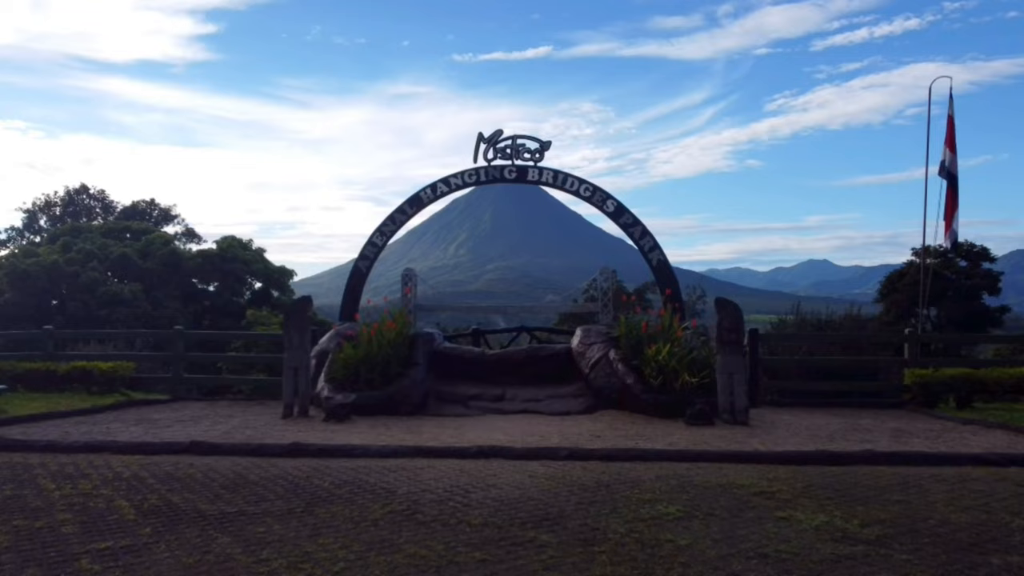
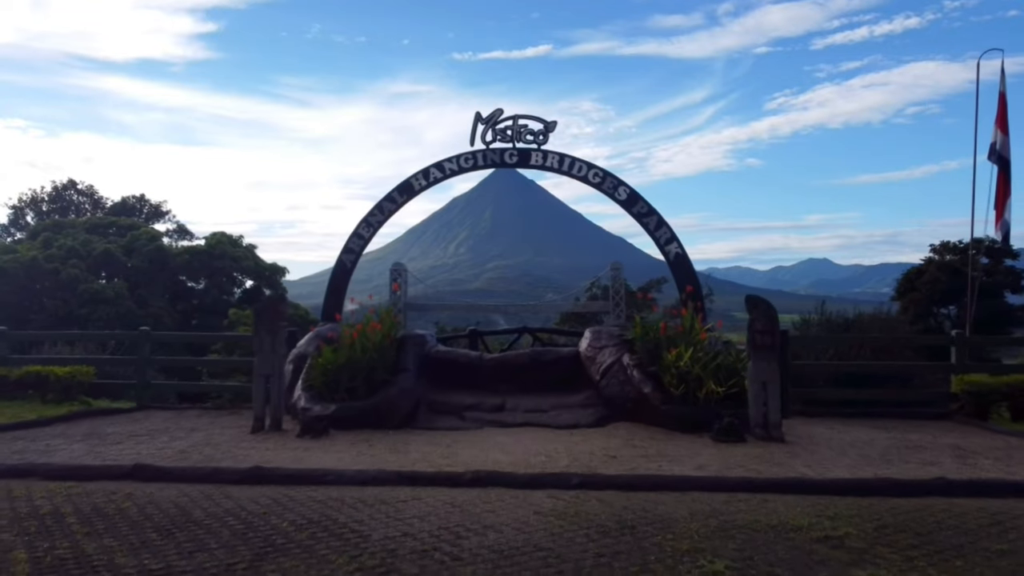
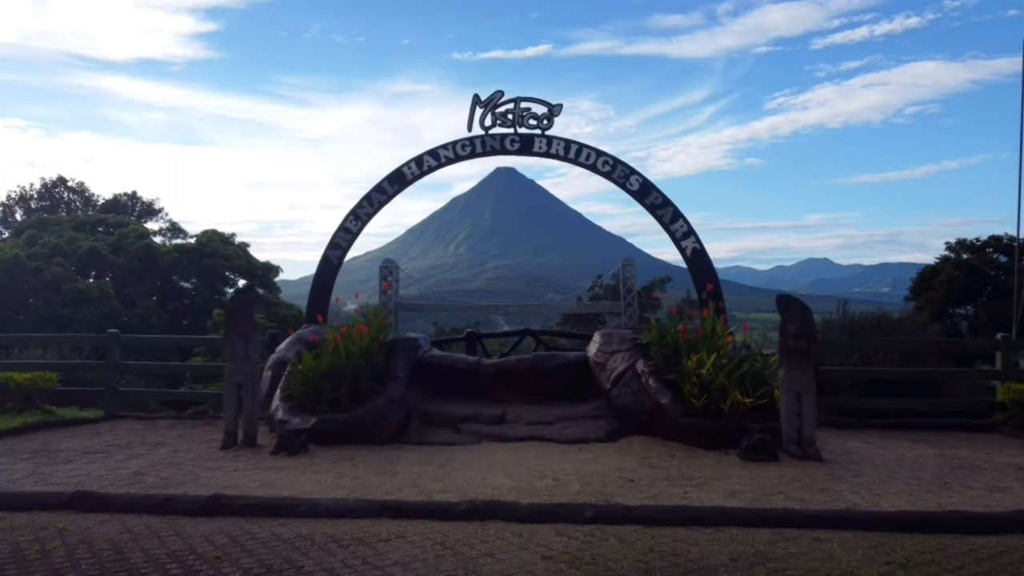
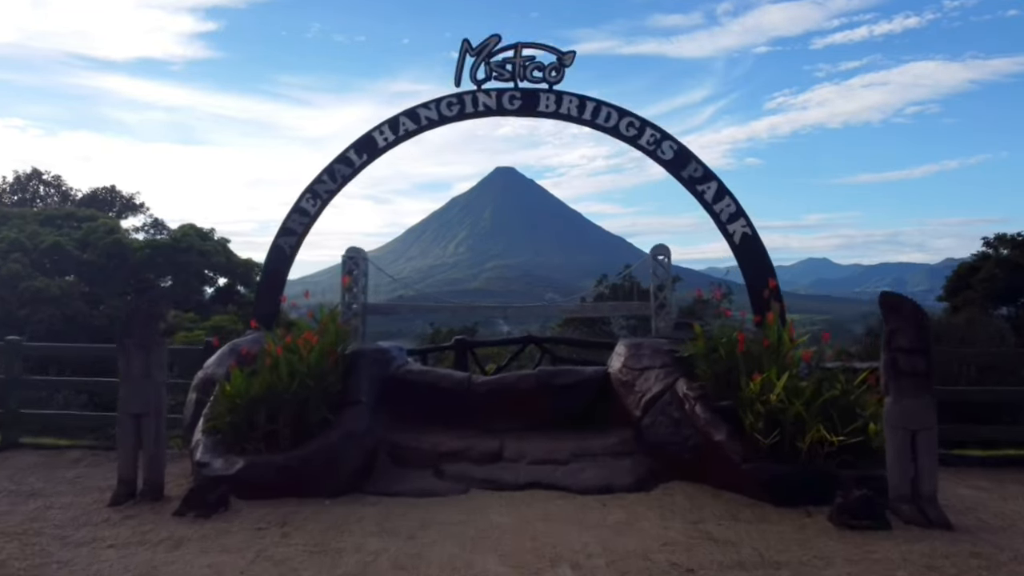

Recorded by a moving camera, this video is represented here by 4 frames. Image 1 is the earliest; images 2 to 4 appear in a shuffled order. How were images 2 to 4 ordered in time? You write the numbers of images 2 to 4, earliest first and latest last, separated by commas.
2, 3, 4
